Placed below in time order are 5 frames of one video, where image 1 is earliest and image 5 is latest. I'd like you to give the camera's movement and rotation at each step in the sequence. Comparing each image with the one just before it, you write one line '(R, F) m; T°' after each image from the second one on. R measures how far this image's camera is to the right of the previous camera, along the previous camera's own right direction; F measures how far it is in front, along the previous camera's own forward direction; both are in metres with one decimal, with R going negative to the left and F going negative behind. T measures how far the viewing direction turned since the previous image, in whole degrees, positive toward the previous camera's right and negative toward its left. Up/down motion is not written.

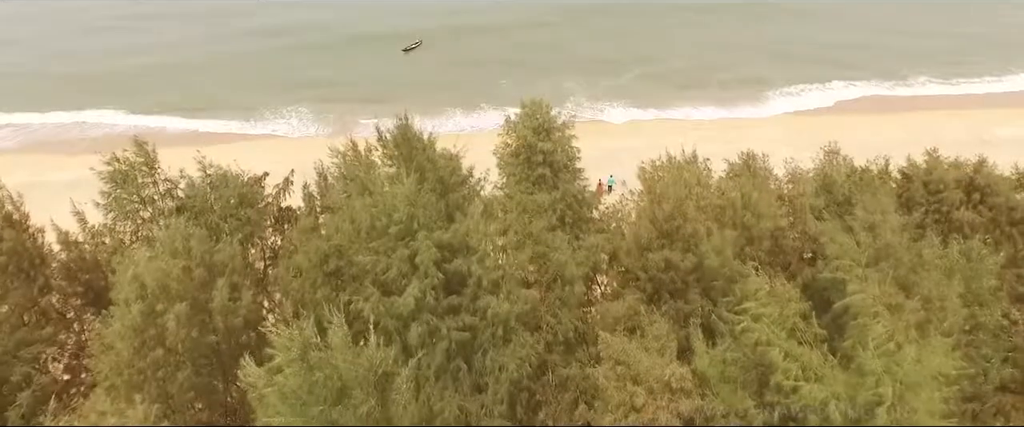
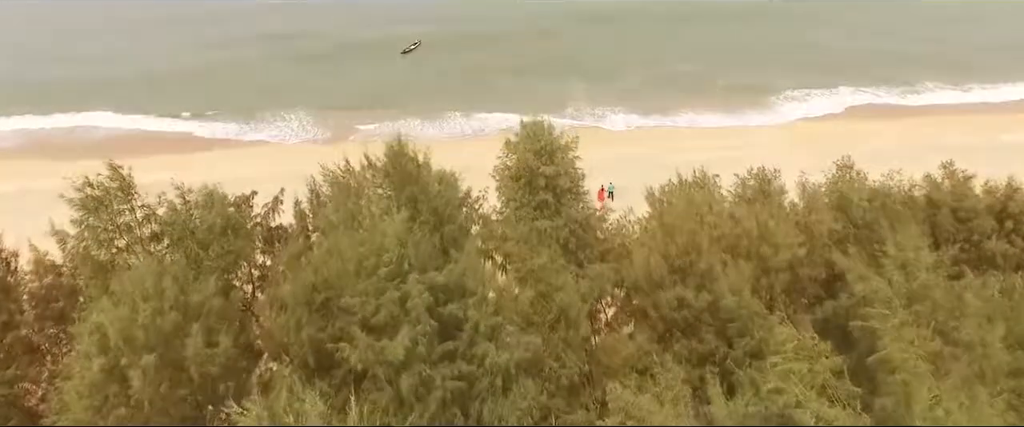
(0.0, +0.7) m; 0°
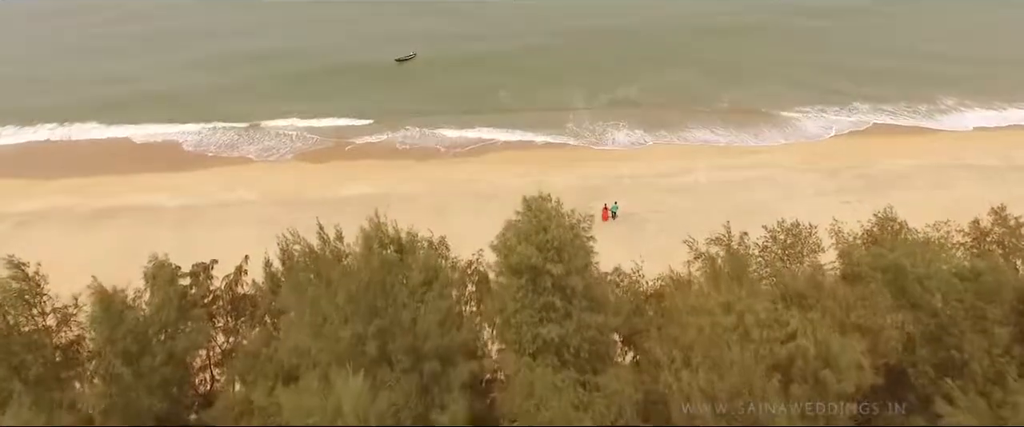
(0.0, +1.9) m; 0°
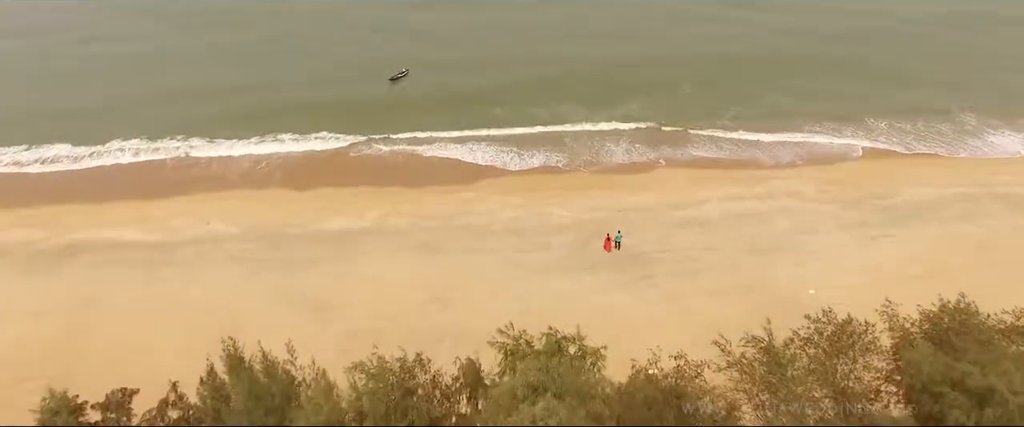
(0.0, +2.5) m; 0°
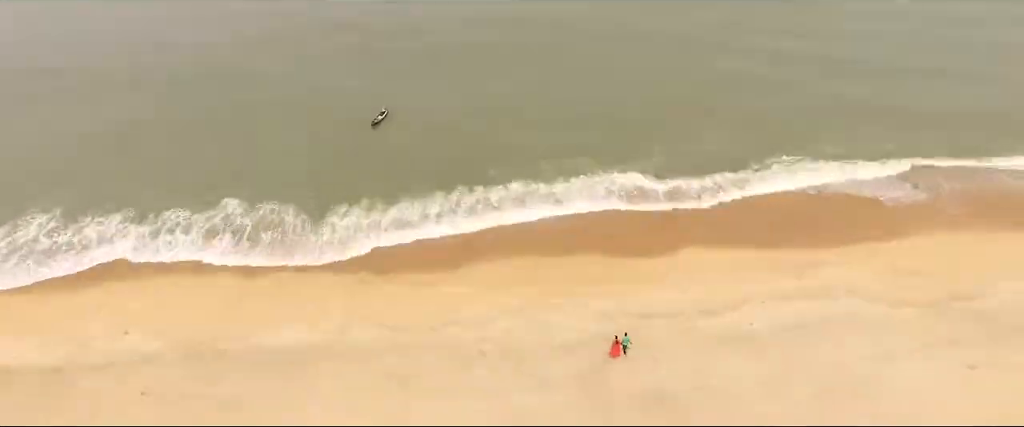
(+0.3, +6.9) m; 0°
